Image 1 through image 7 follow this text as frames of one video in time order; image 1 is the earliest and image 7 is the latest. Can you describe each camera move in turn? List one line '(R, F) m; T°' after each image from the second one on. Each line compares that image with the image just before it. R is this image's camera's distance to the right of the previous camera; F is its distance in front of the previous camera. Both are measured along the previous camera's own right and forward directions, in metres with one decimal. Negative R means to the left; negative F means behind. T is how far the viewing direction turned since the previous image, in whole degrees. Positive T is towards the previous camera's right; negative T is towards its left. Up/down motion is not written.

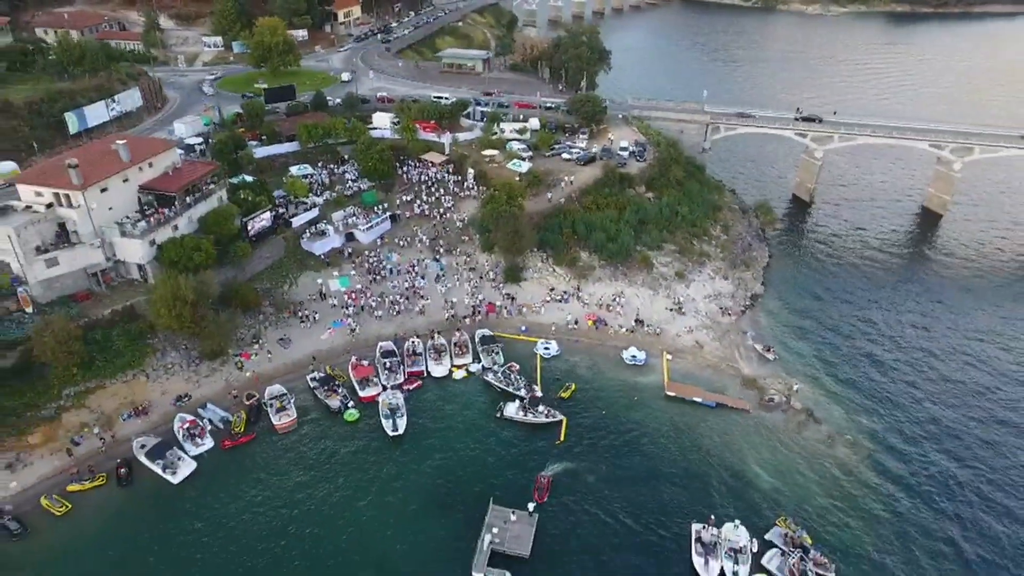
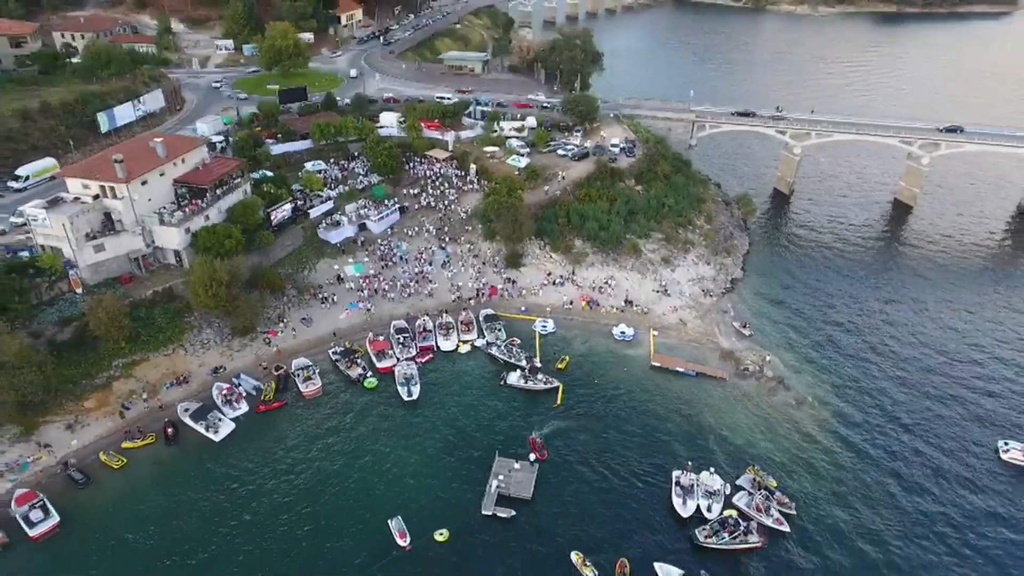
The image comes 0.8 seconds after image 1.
(-0.6, -6.0) m; 0°
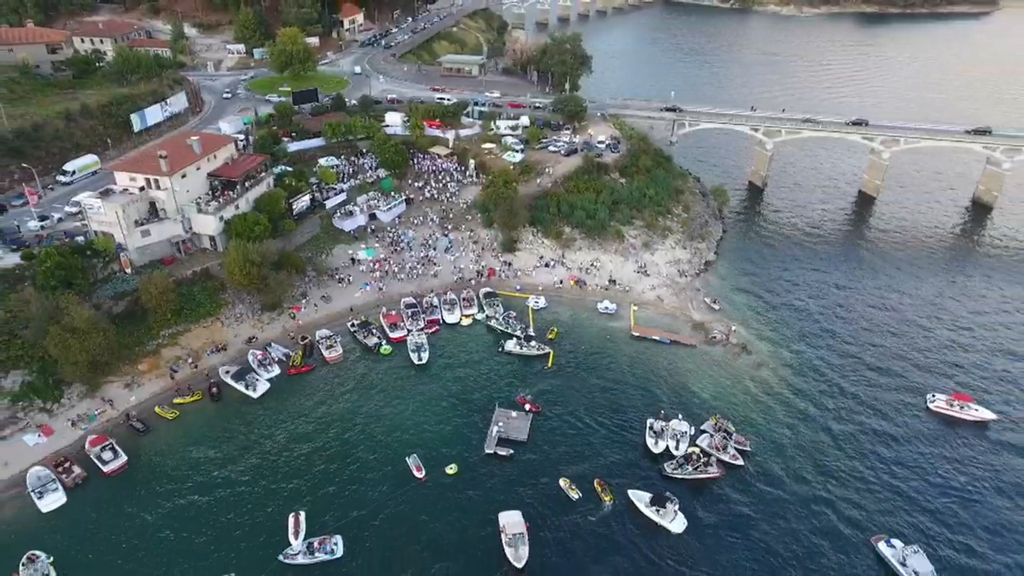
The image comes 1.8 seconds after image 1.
(-0.2, -8.3) m; 0°
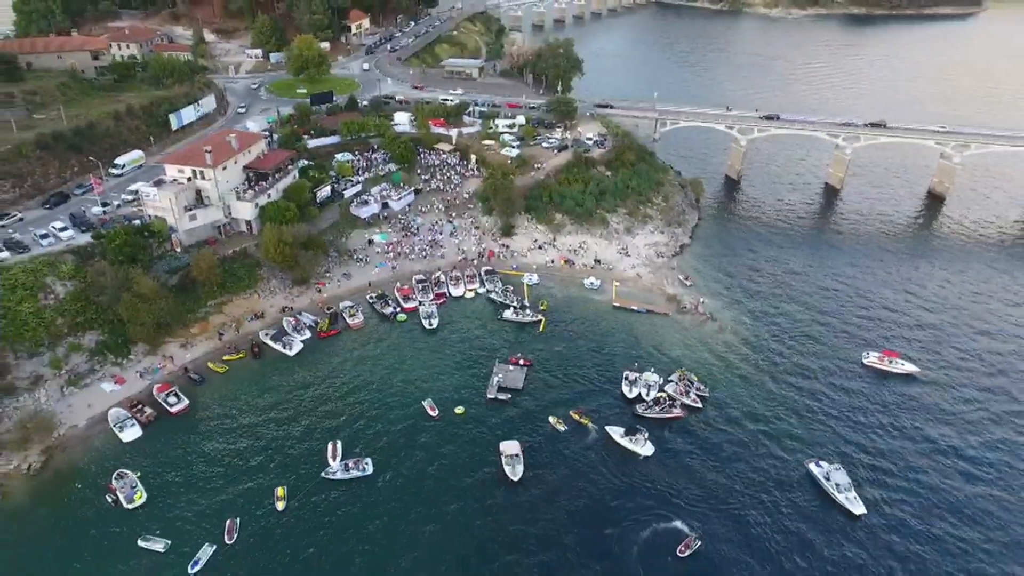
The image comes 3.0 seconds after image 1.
(+0.1, -10.5) m; 0°
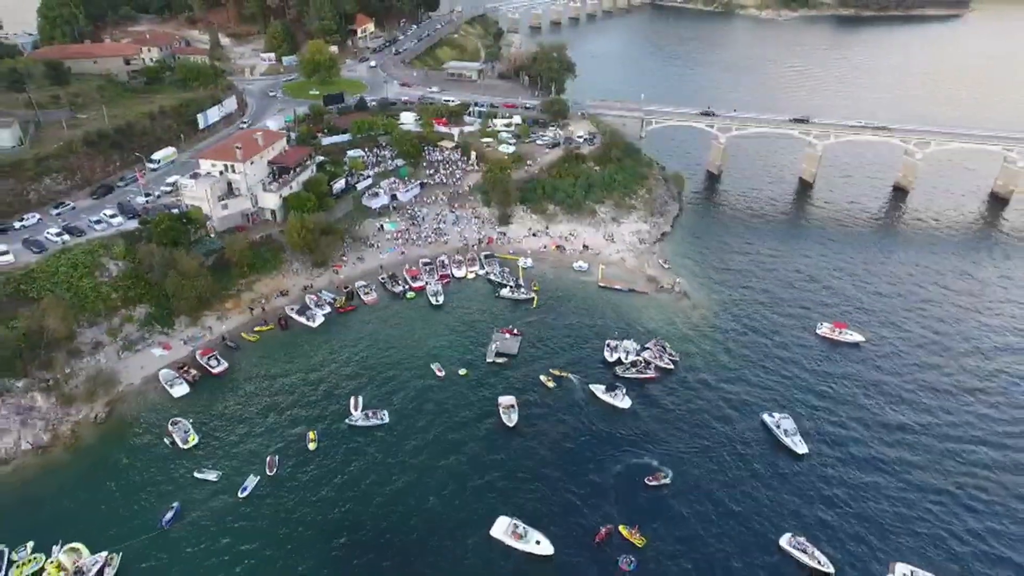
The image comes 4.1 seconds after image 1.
(+0.3, -9.6) m; 0°
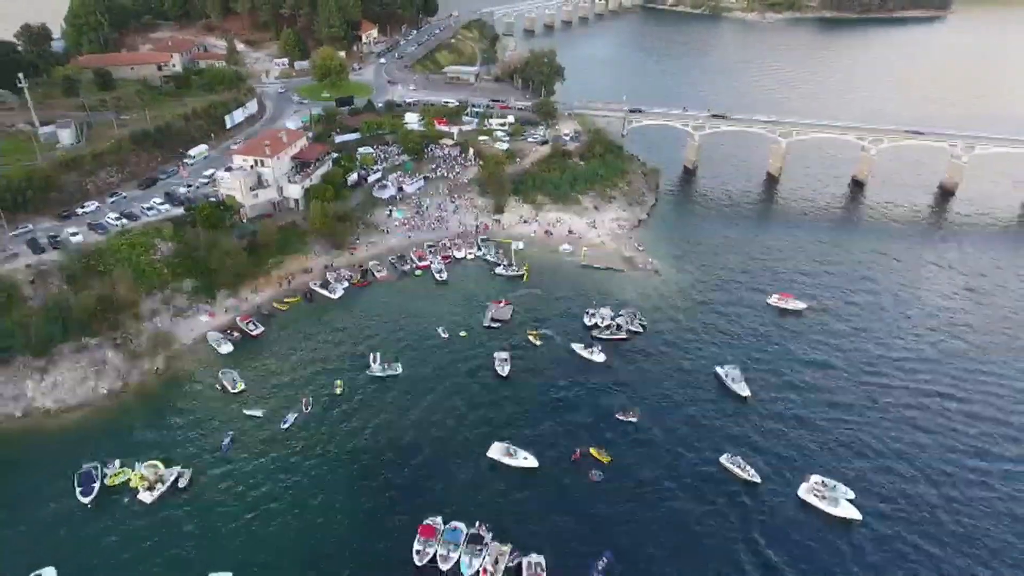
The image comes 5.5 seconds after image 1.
(+0.5, -13.0) m; 0°
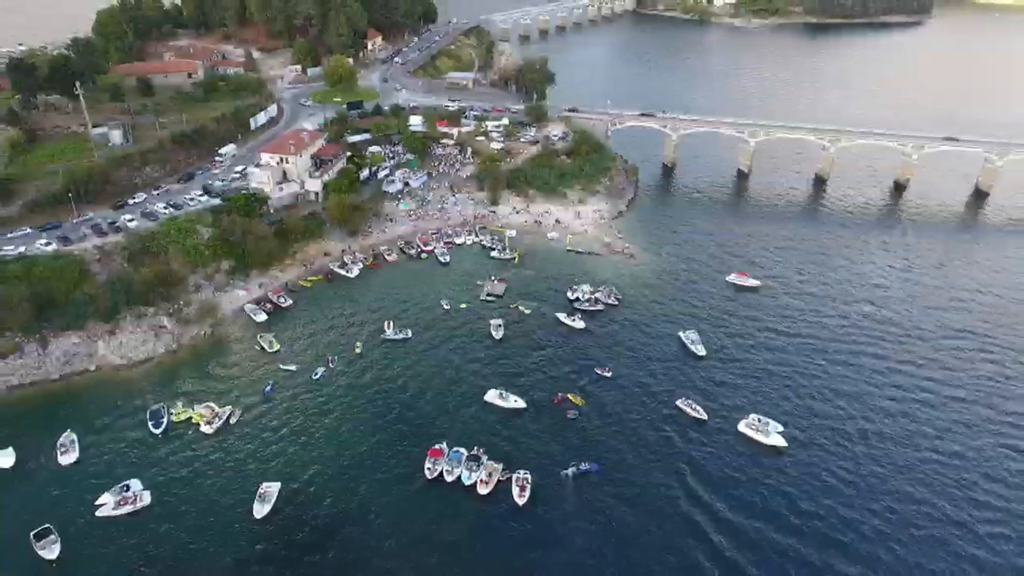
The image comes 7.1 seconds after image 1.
(+0.7, -14.2) m; 0°
